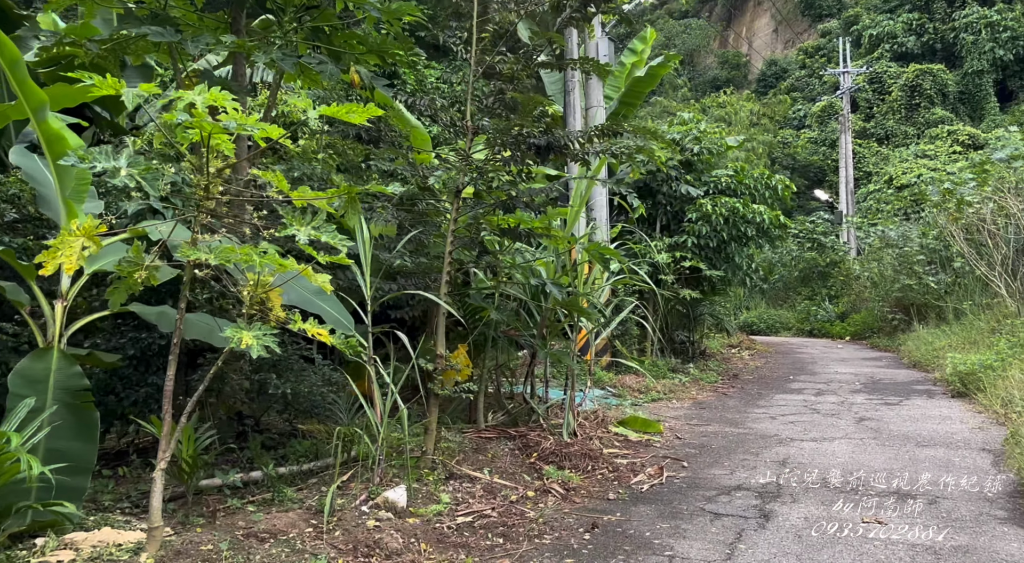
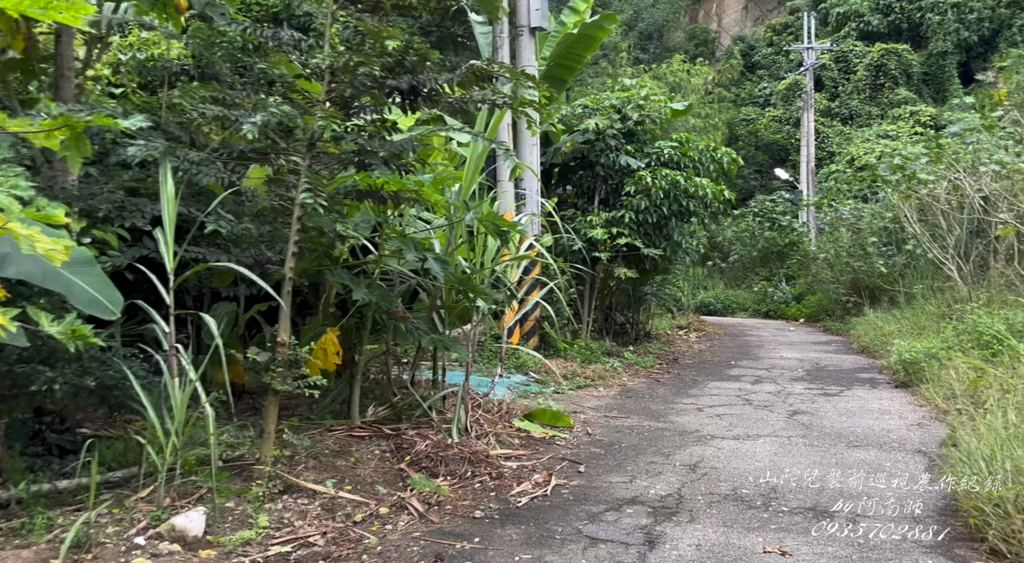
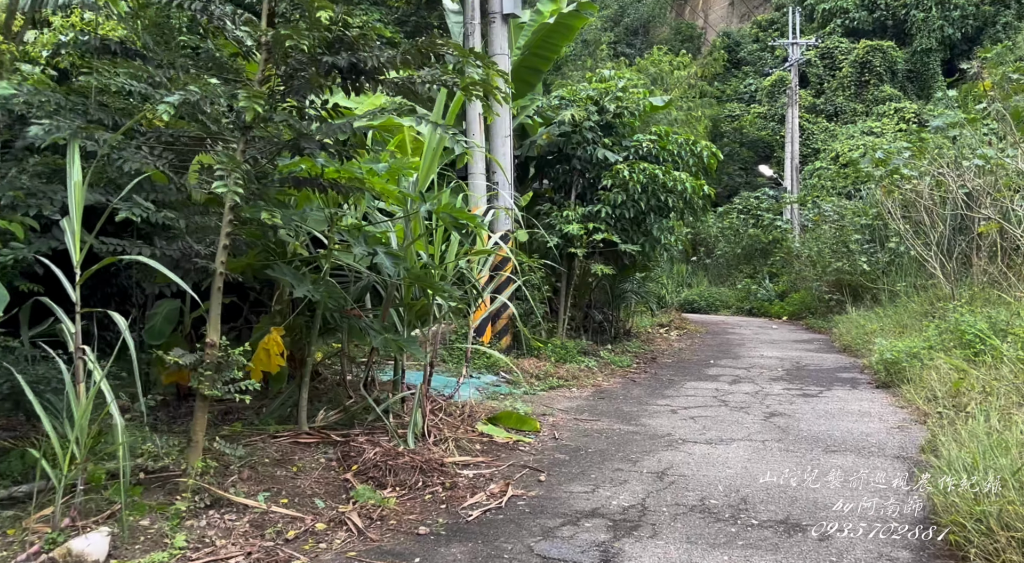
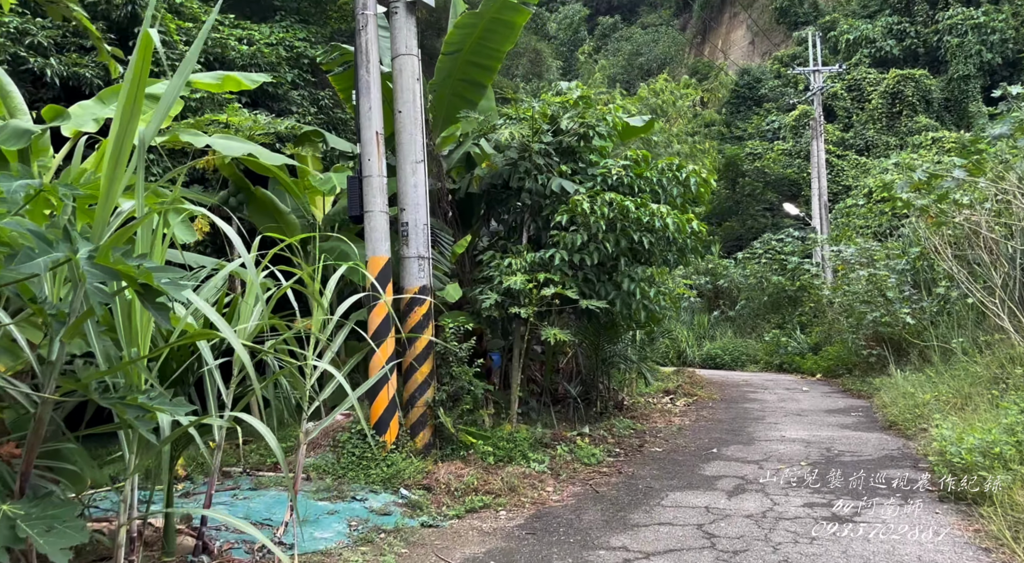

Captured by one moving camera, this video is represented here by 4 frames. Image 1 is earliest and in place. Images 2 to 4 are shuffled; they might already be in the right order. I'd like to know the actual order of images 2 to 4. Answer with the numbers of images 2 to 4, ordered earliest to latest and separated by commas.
2, 3, 4
